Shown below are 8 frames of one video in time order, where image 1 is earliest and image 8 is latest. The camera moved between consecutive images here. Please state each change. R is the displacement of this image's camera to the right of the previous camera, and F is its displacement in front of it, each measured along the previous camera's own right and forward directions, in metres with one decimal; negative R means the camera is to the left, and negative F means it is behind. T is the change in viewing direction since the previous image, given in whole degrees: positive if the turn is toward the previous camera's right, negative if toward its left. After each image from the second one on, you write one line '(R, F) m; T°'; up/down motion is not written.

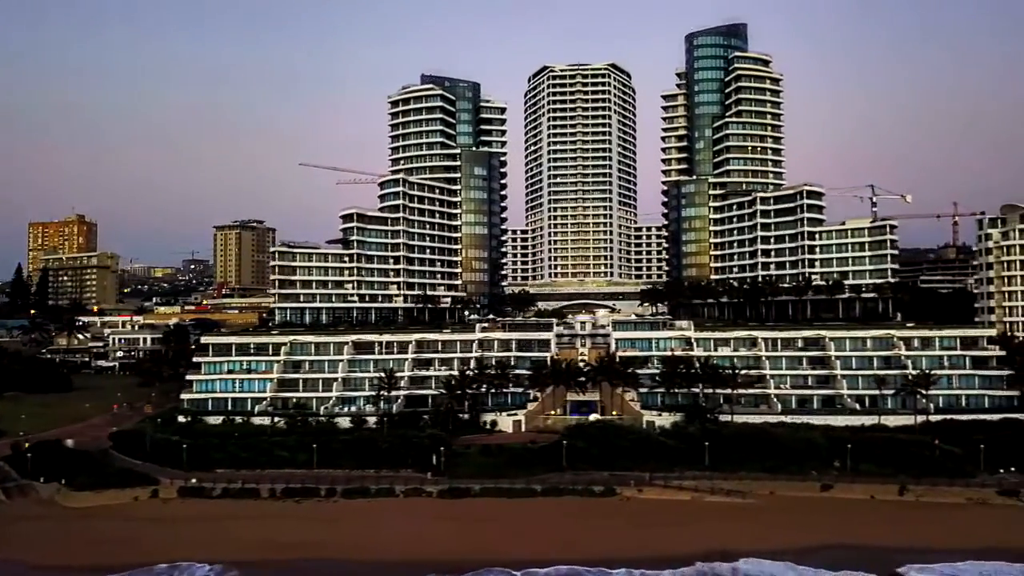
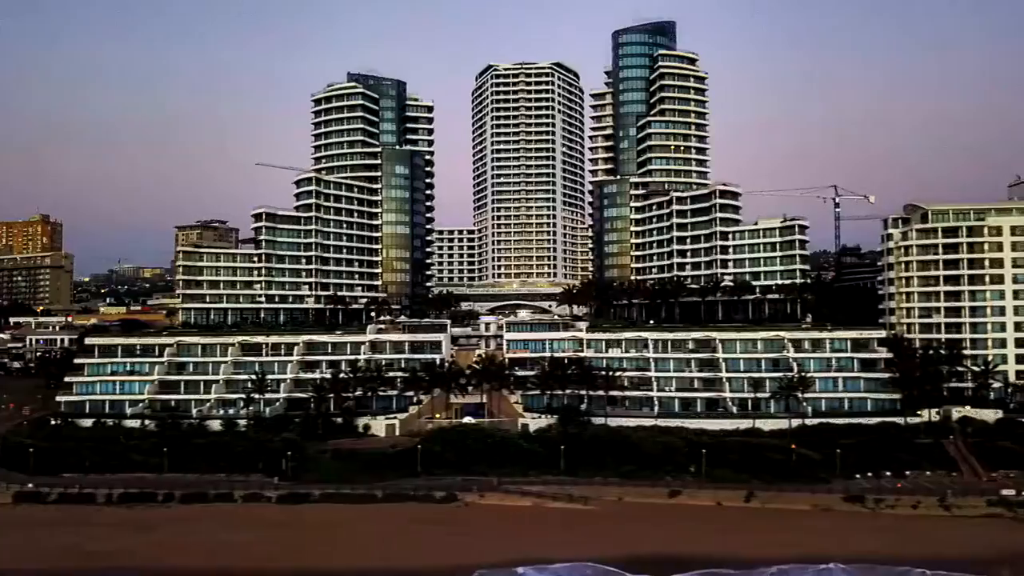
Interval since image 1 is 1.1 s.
(+14.2, +1.5) m; 0°
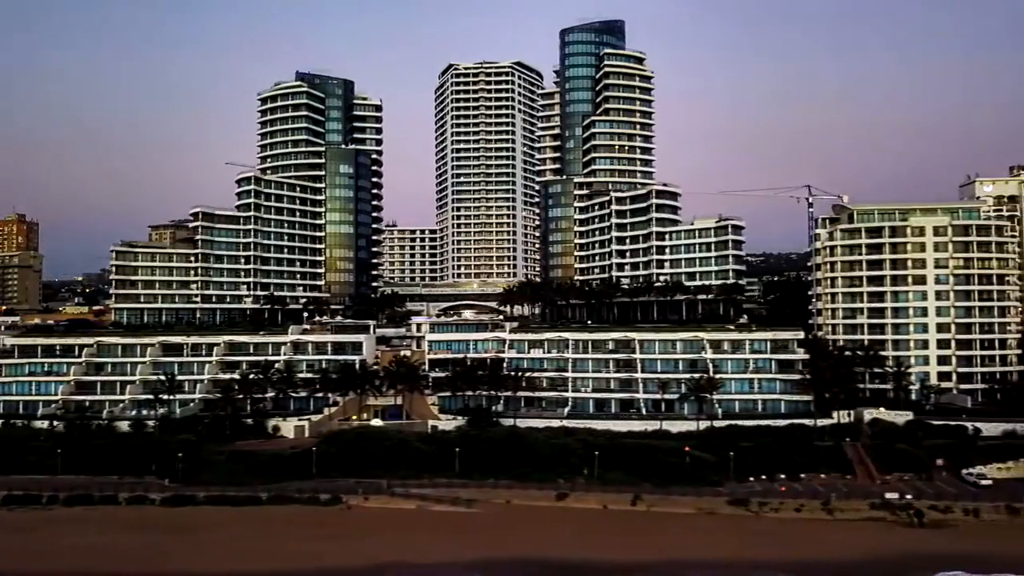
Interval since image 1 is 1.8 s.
(+10.0, +0.6) m; 0°
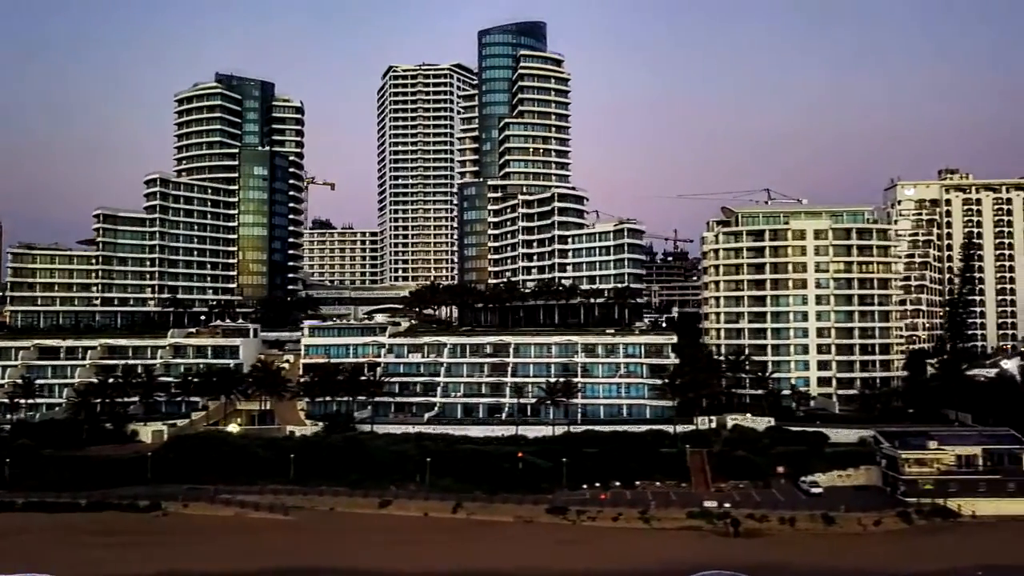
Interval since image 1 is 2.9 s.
(+15.2, +1.0) m; 0°
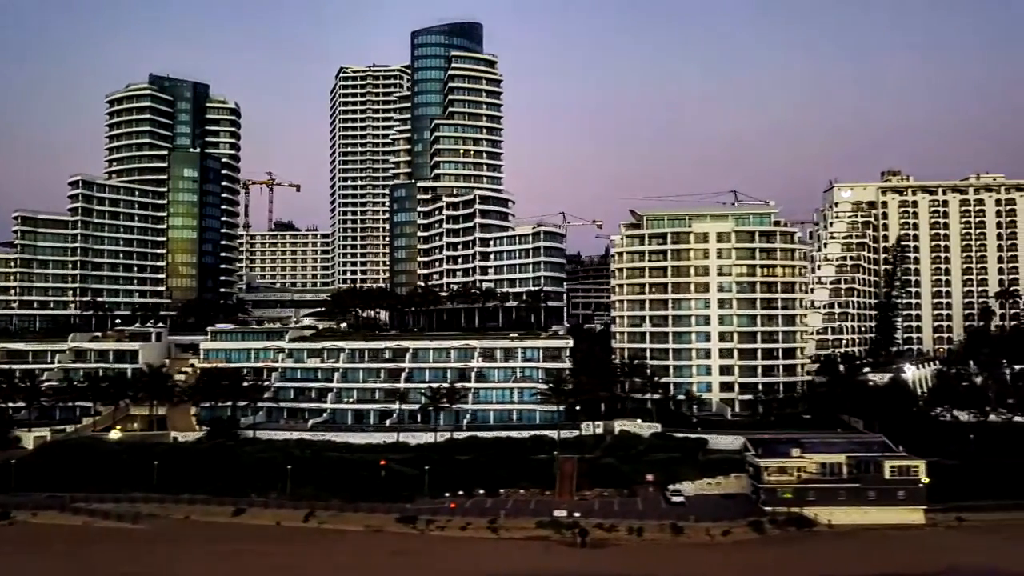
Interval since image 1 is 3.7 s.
(+12.2, +1.0) m; 0°
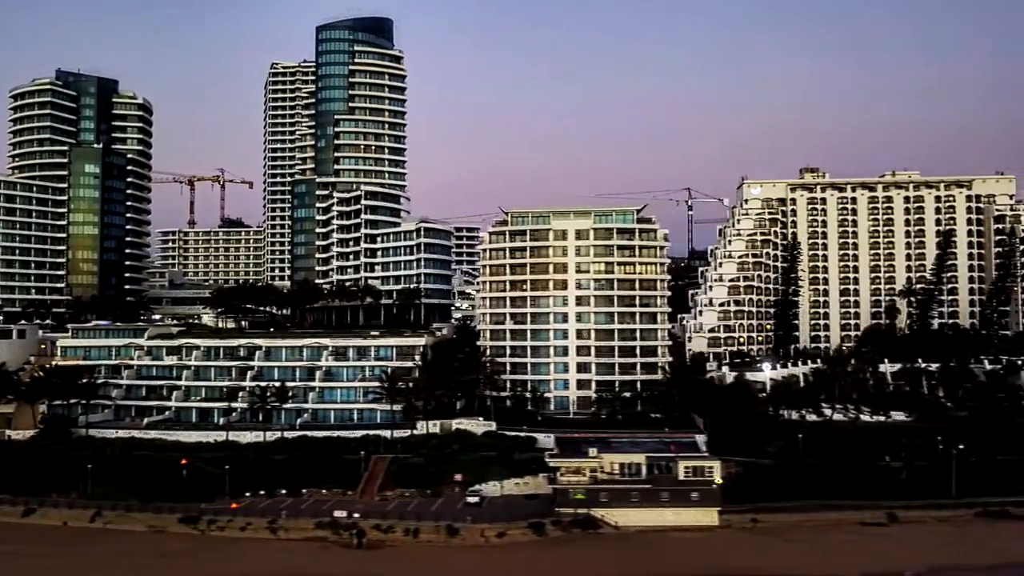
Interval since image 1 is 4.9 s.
(+17.2, +1.0) m; 0°
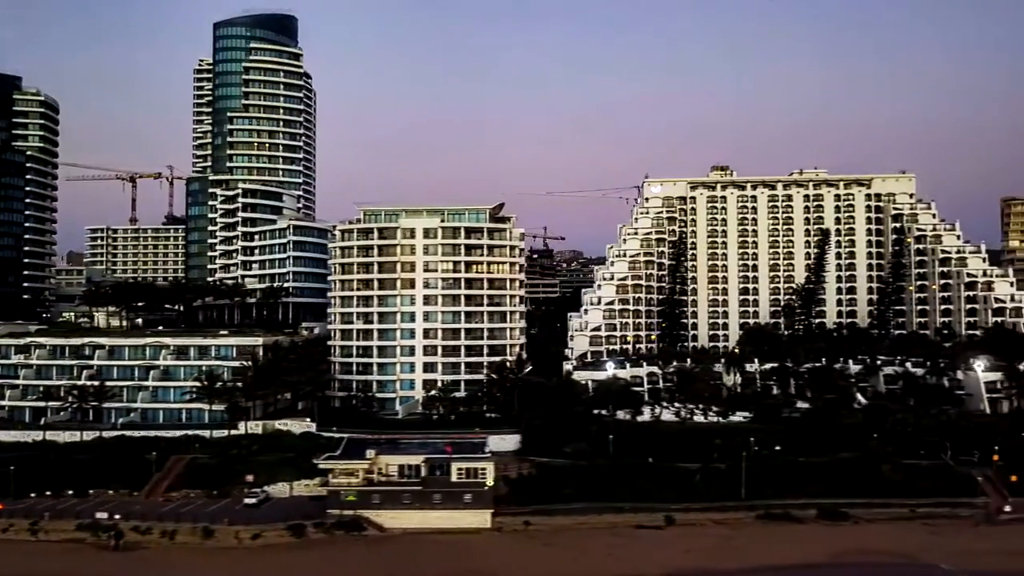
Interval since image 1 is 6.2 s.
(+18.3, +0.6) m; 0°
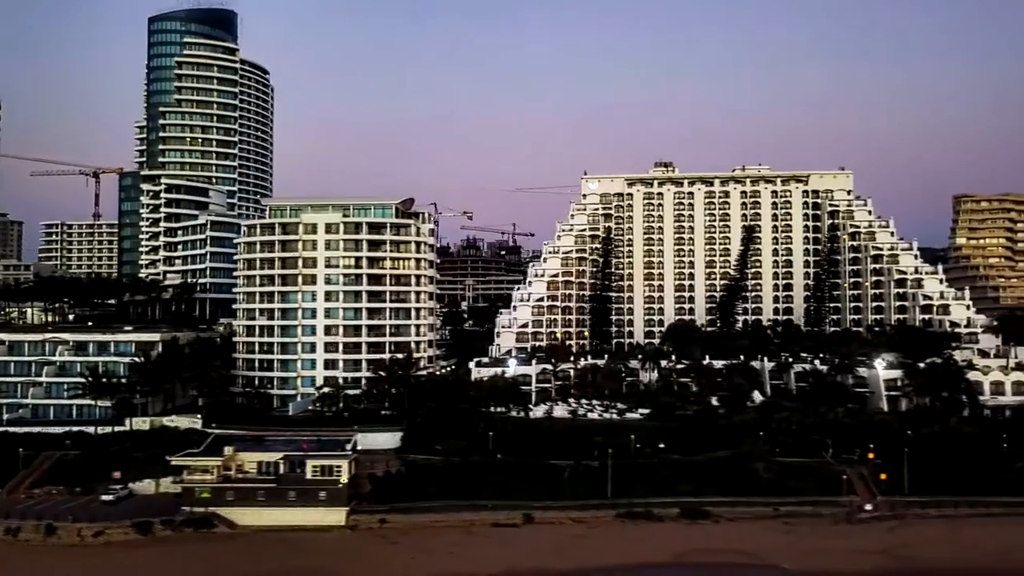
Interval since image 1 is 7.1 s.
(+11.4, +0.6) m; 0°
